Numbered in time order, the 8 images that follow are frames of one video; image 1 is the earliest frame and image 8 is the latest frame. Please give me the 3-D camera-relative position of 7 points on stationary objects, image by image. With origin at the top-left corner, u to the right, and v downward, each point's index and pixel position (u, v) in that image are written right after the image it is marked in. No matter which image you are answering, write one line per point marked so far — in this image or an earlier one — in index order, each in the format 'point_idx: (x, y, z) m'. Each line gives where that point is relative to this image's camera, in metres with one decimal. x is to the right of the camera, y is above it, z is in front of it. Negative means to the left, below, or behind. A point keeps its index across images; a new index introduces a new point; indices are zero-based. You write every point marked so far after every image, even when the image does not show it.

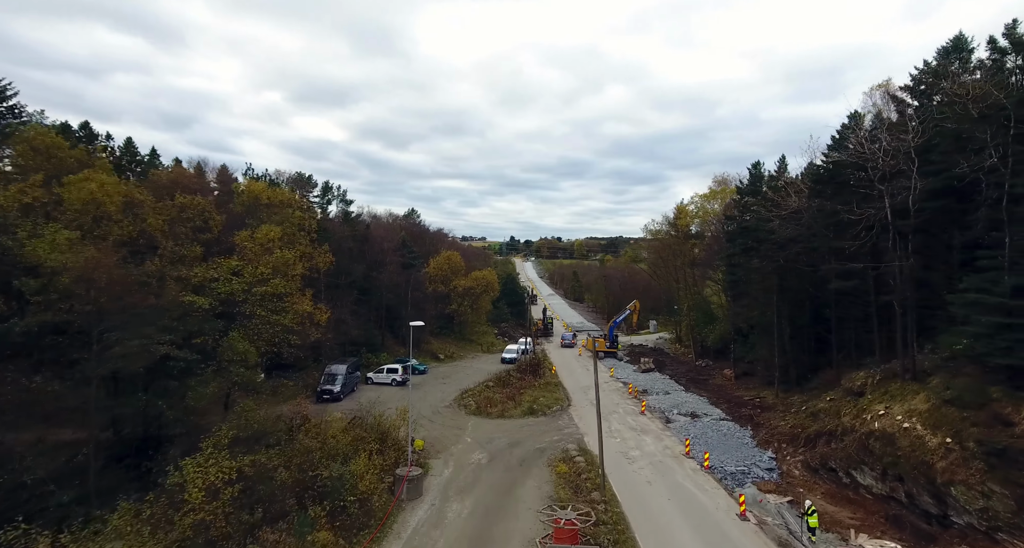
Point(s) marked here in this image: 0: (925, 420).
0: (+13.2, -4.7, +17.9) m
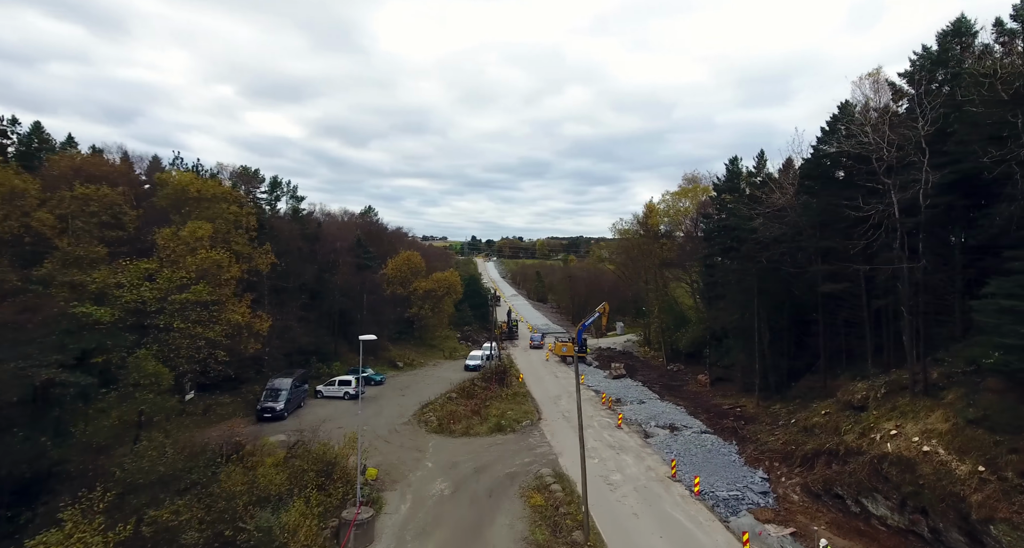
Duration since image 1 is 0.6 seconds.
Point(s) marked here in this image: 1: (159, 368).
0: (+12.4, -4.8, +15.9) m
1: (-11.7, -3.1, +18.3) m
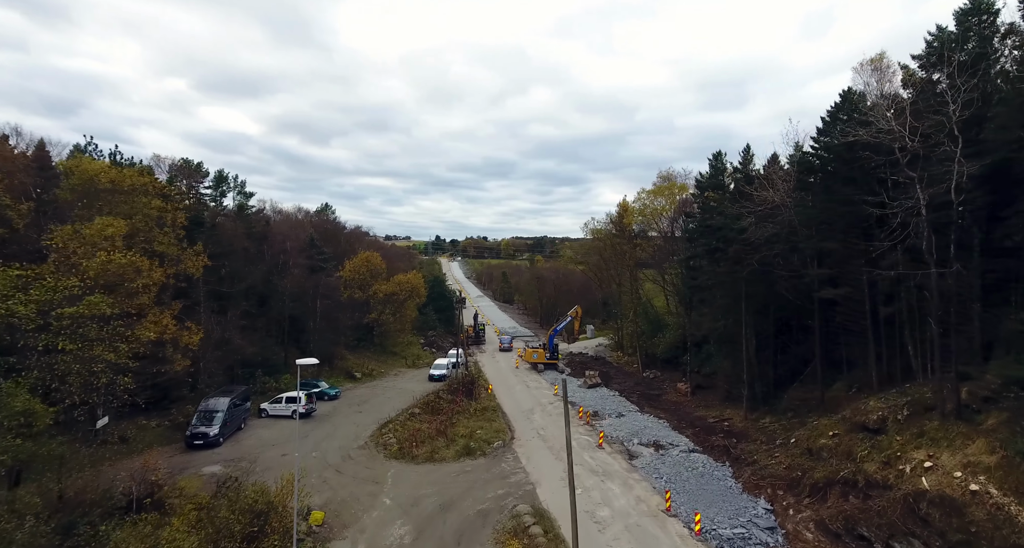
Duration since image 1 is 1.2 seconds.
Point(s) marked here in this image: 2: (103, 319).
0: (+11.8, -5.0, +13.5) m
1: (-12.4, -3.3, +14.4) m
2: (-12.9, -1.4, +17.7) m
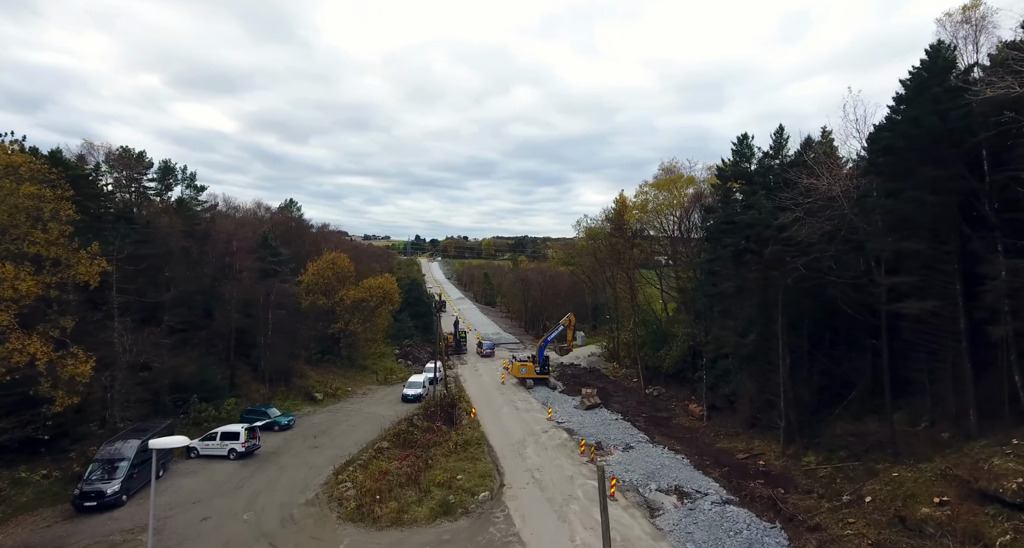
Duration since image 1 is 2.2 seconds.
0: (+11.8, -5.3, +8.2) m
1: (-12.4, -3.7, +8.3) m
2: (-13.0, -1.7, +11.6) m
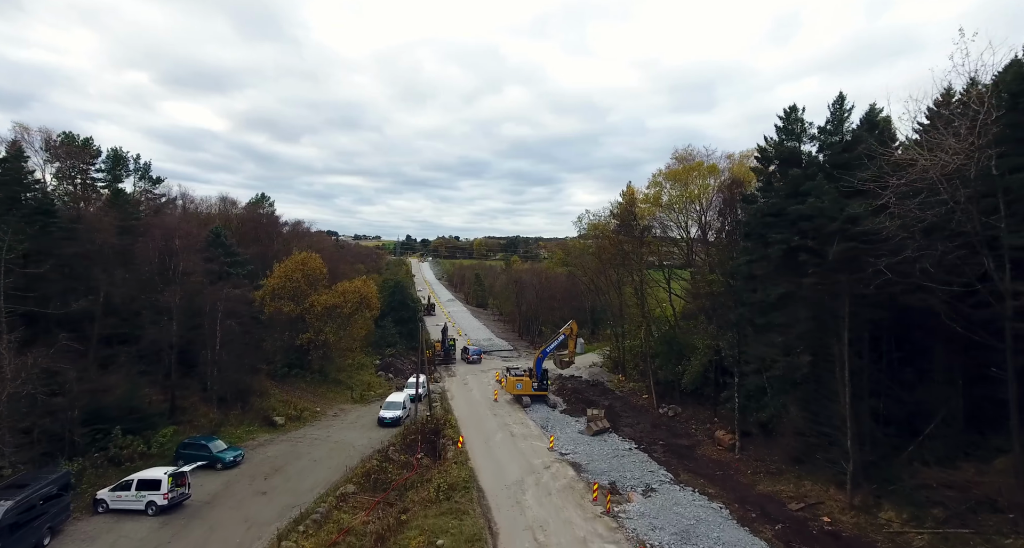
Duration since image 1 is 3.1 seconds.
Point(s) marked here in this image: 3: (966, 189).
0: (+12.0, -5.4, +3.0) m
1: (-12.3, -3.8, +2.7) m
2: (-12.9, -1.9, +6.0) m
3: (+12.4, +2.3, +15.2) m
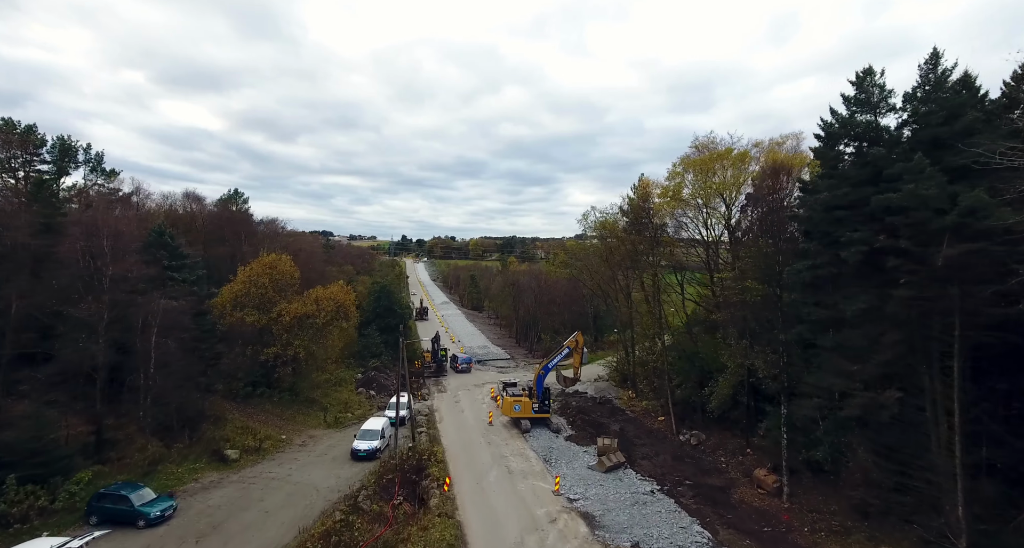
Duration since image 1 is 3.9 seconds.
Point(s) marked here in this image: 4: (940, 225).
0: (+12.0, -5.7, -2.0) m
1: (-12.2, -4.1, -2.4) m
2: (-12.9, -2.2, +0.8) m
3: (+12.3, +2.0, +10.2) m
4: (+10.9, +1.2, +14.0) m
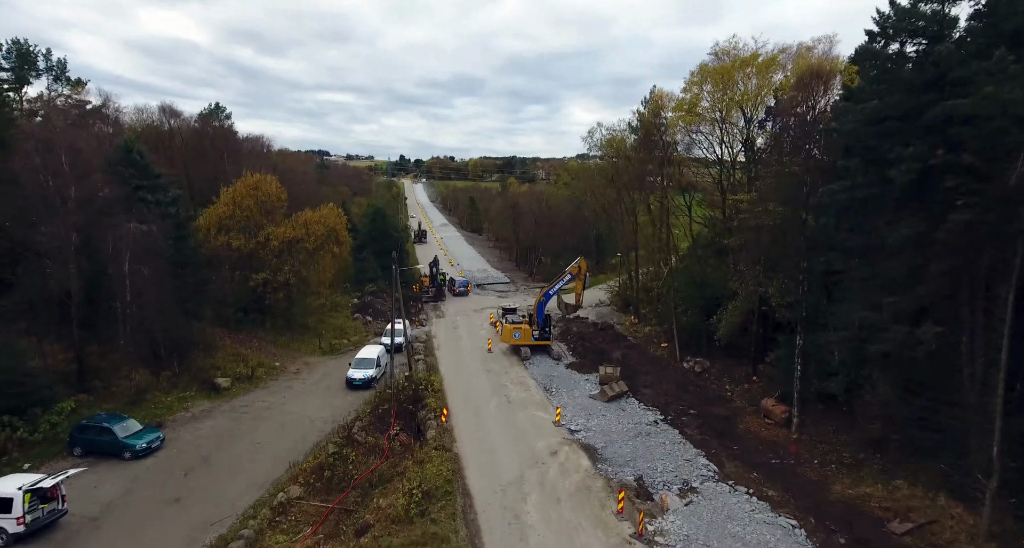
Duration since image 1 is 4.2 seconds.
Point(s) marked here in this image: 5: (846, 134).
0: (+12.0, -6.2, -3.0) m
1: (-12.2, -4.6, -3.6) m
2: (-12.9, -2.3, -0.7) m
3: (+12.3, +3.2, +8.0) m
4: (+10.9, +2.9, +11.9) m
5: (+10.2, +4.2, +16.8) m
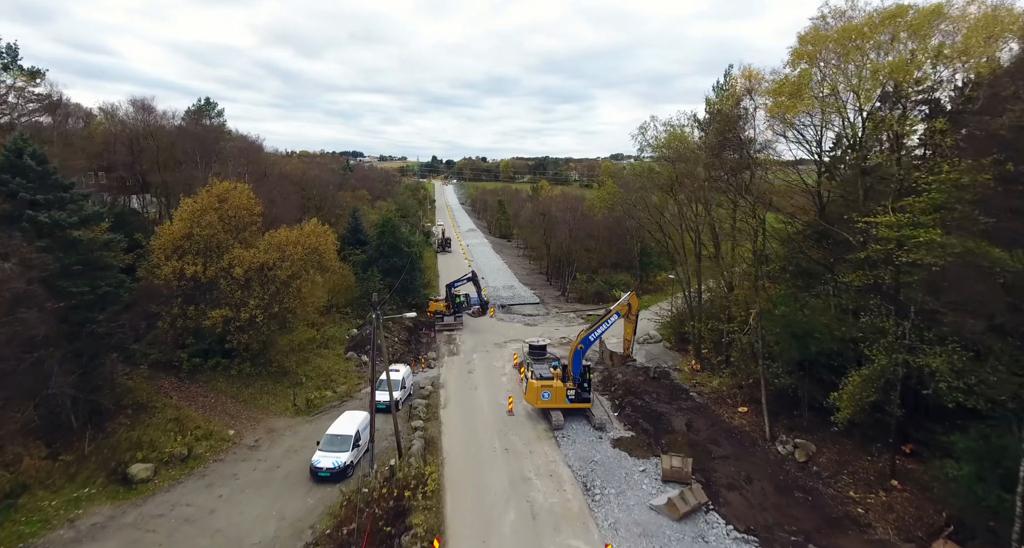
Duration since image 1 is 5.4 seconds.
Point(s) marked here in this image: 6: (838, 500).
0: (+11.2, -8.1, -11.7) m
1: (-13.0, -6.3, -10.9) m
2: (-13.5, -3.9, -8.0) m
3: (+12.2, +1.3, -0.6) m
4: (+11.0, +1.0, +3.2) m
5: (+10.6, +2.3, +8.2) m
6: (+10.8, -7.5, +18.6) m
